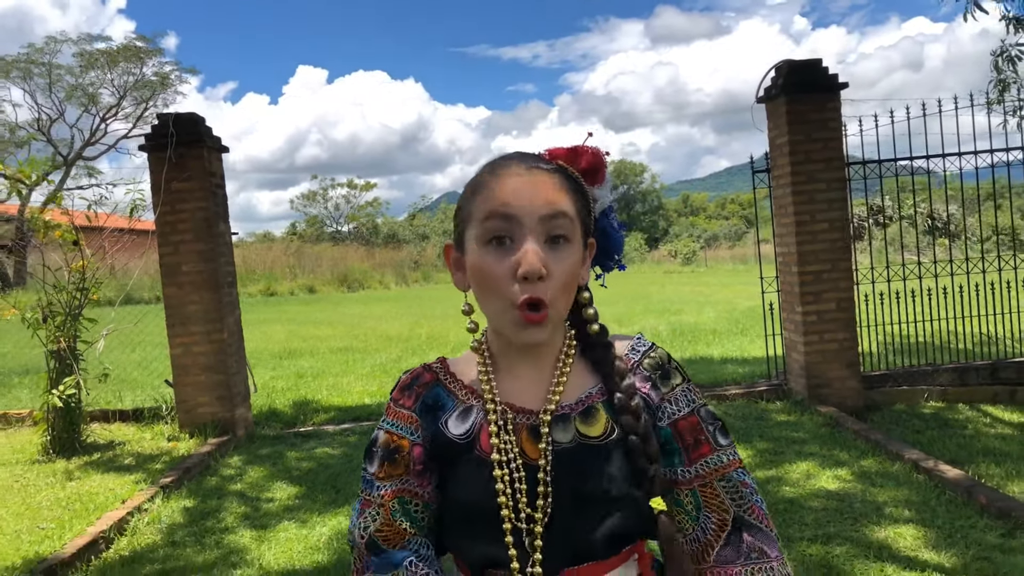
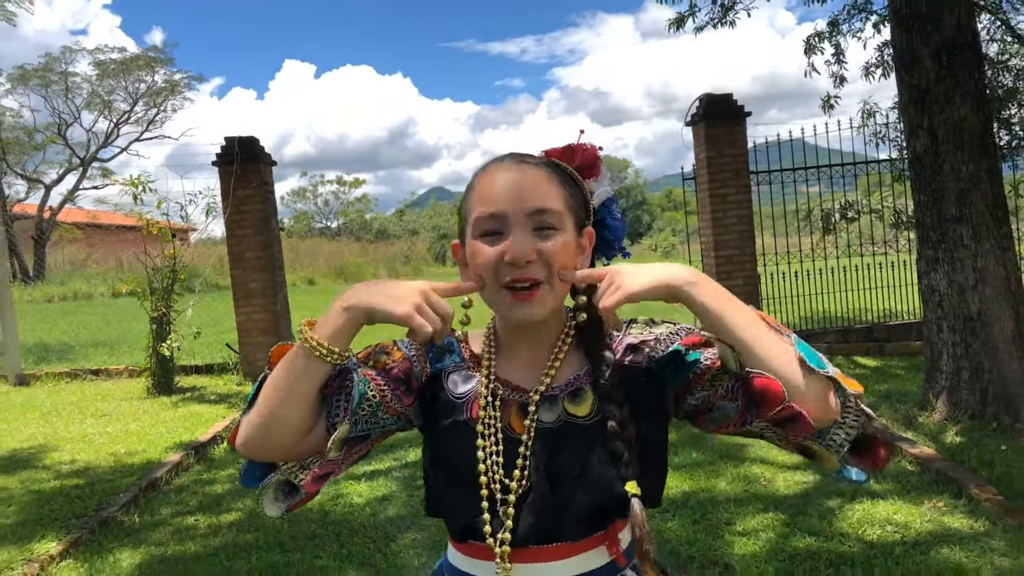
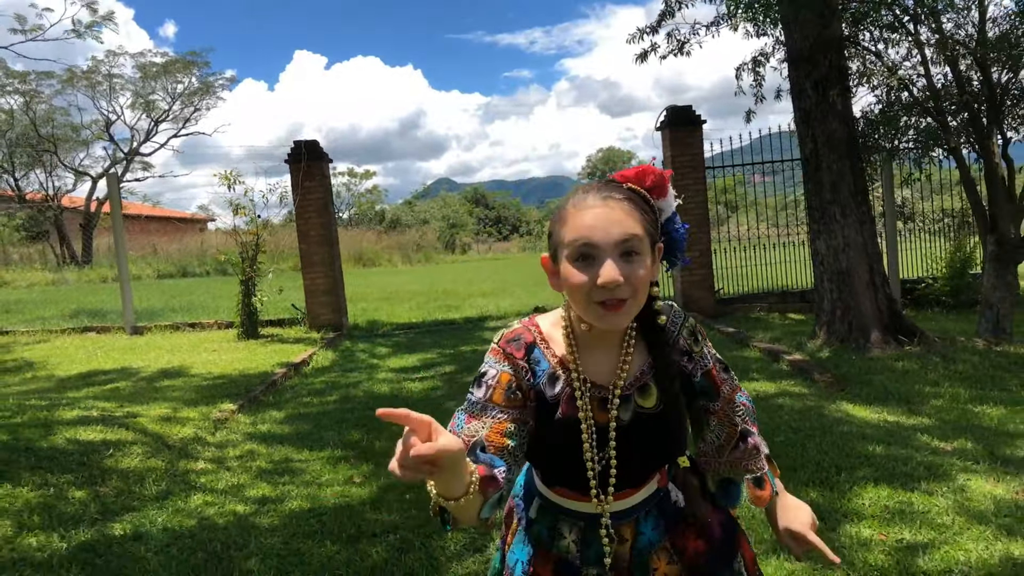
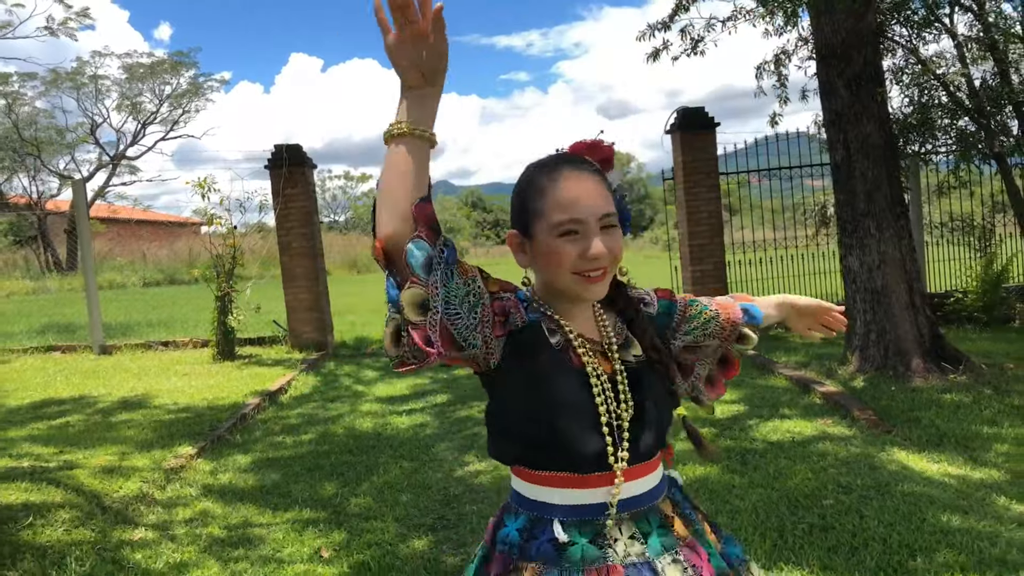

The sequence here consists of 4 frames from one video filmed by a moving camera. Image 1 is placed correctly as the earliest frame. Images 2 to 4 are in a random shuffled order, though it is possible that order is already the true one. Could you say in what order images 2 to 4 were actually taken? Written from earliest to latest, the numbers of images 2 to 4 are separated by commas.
2, 4, 3
